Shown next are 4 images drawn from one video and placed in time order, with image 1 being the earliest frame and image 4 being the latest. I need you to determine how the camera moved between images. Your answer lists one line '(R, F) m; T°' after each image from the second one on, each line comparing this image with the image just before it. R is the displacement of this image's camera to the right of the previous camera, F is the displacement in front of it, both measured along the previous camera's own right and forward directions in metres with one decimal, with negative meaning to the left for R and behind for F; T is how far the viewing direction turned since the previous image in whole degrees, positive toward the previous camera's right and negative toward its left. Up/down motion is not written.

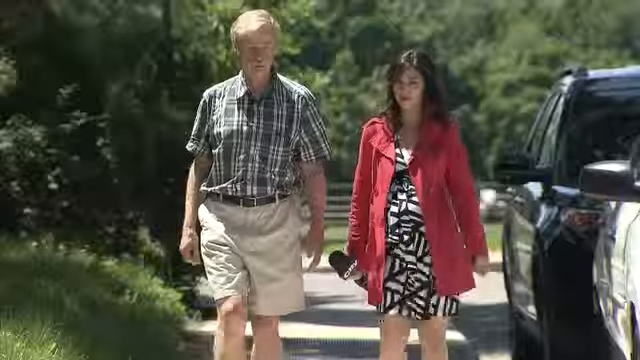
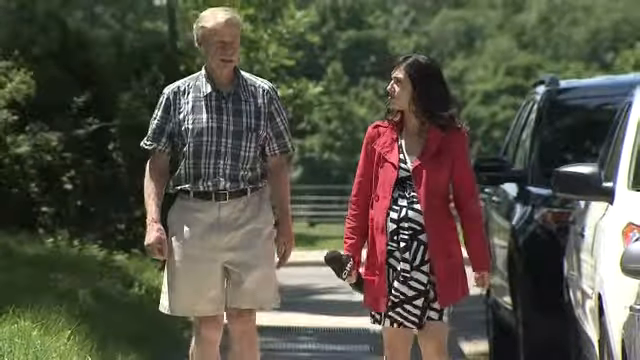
(-0.6, -0.6) m; +4°
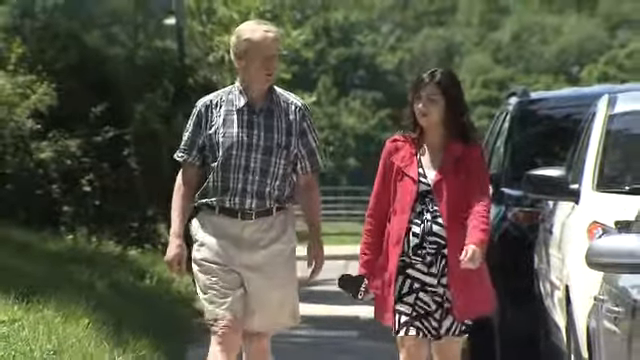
(0.0, -0.9) m; 0°
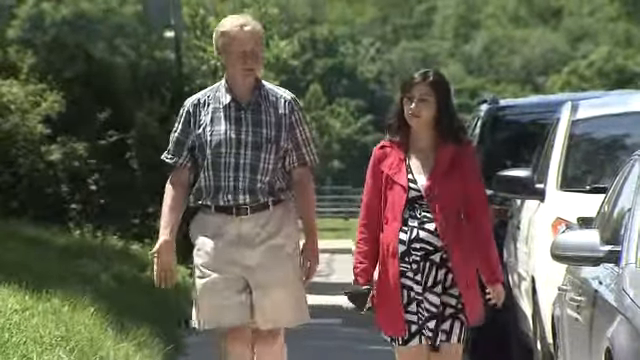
(0.0, -0.8) m; +1°
